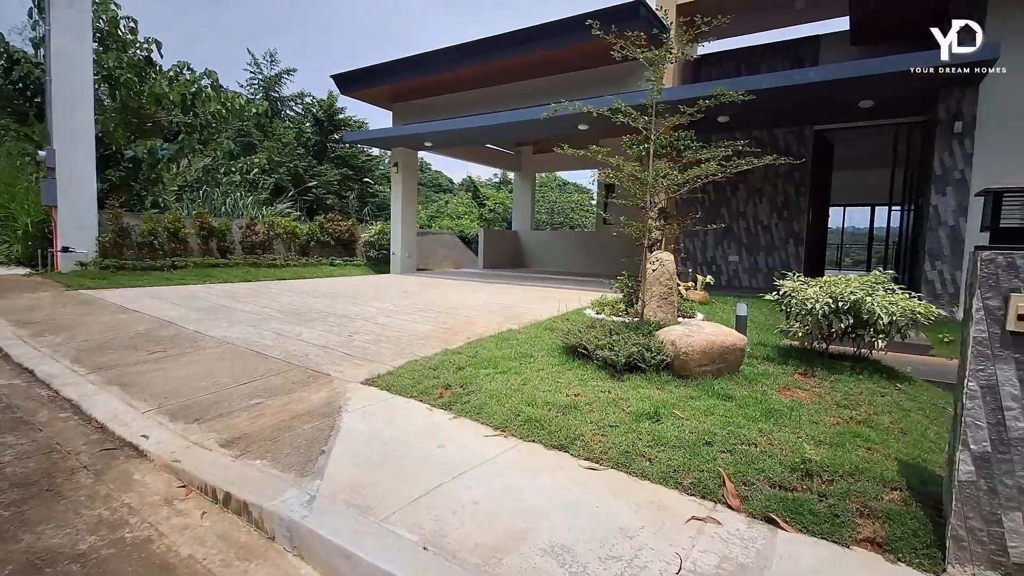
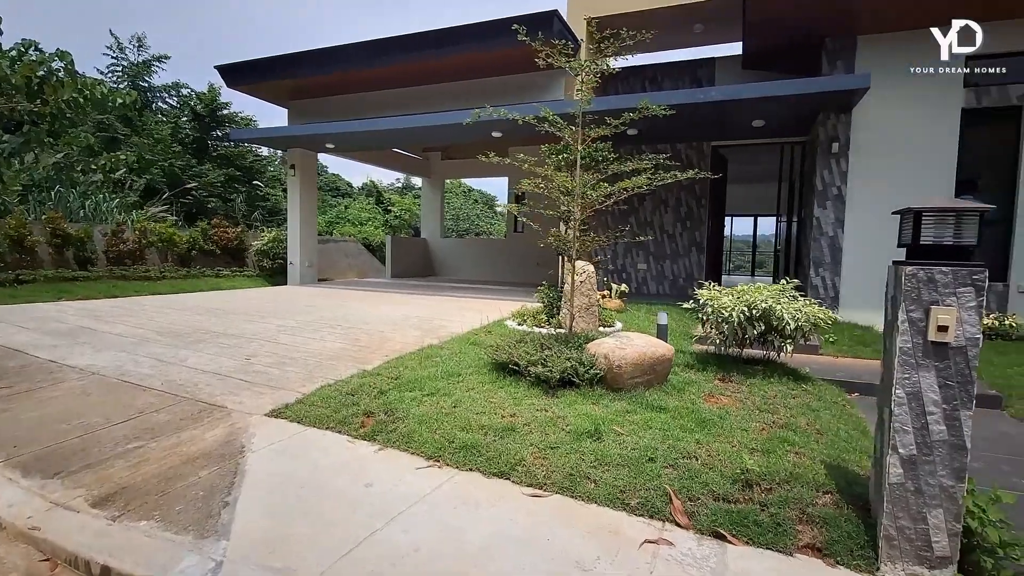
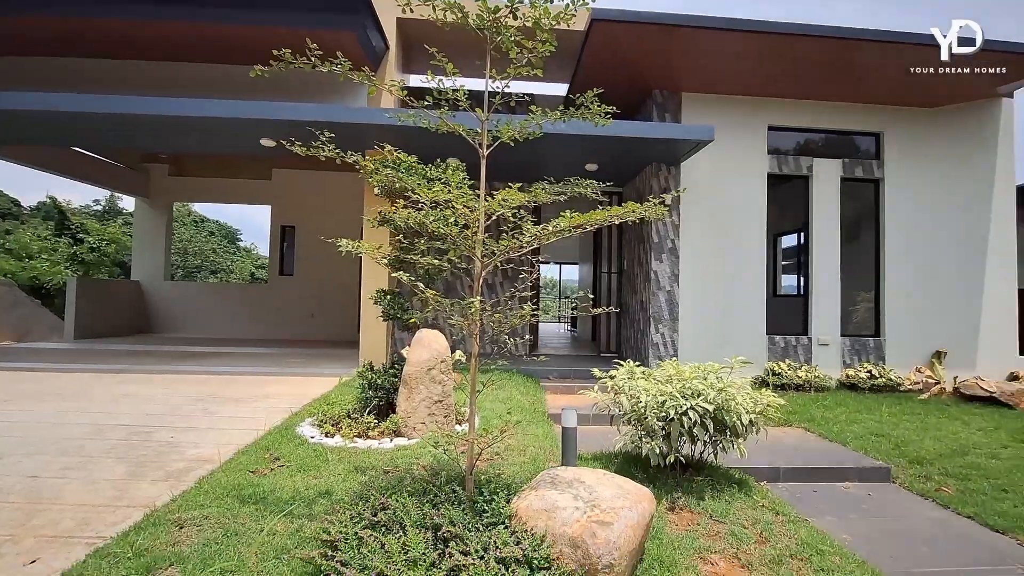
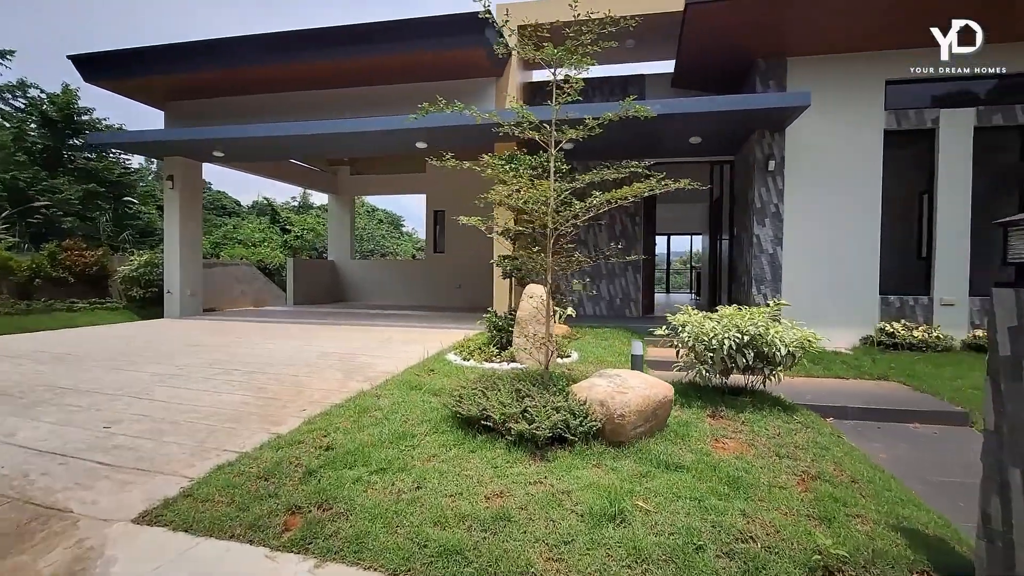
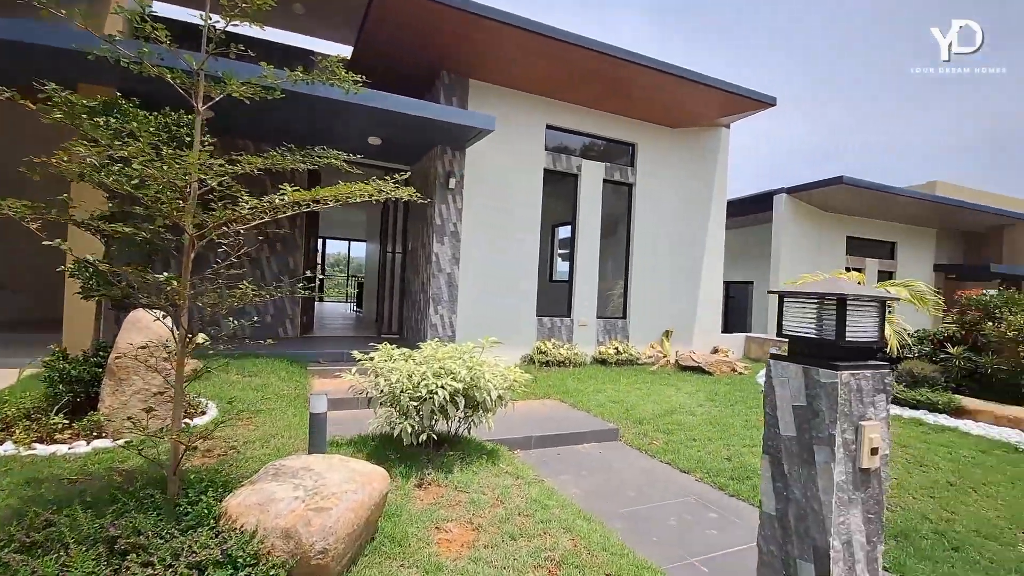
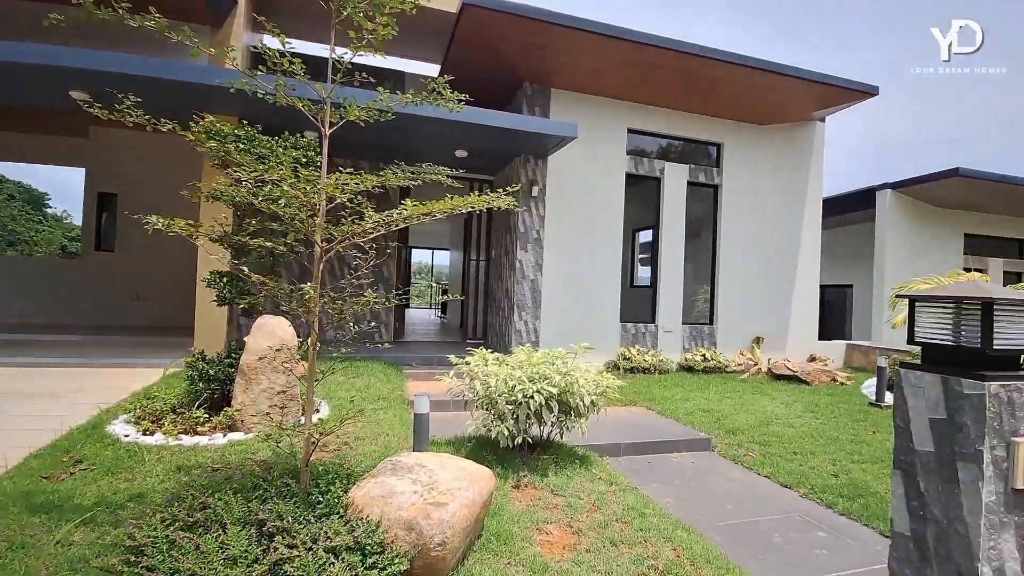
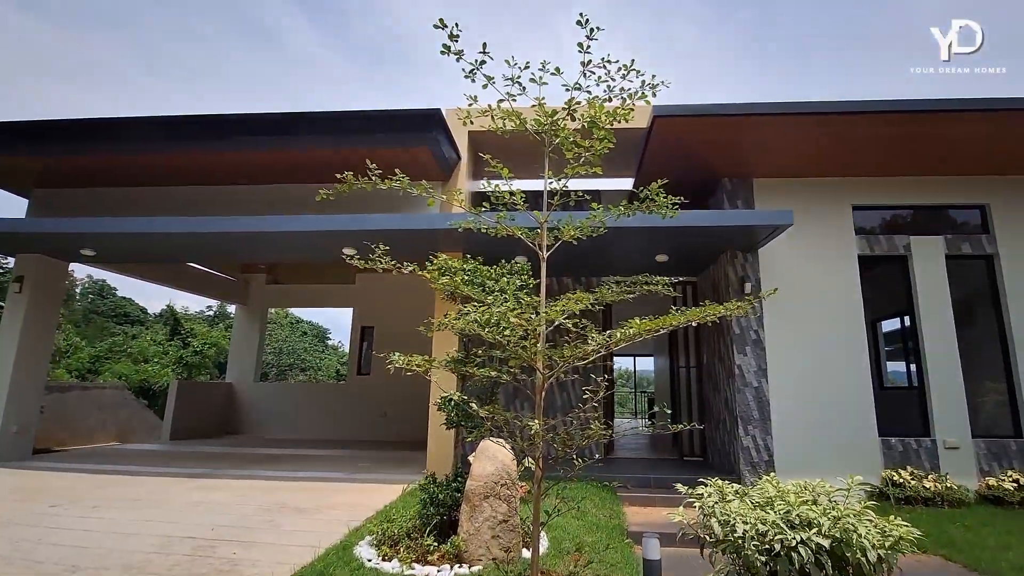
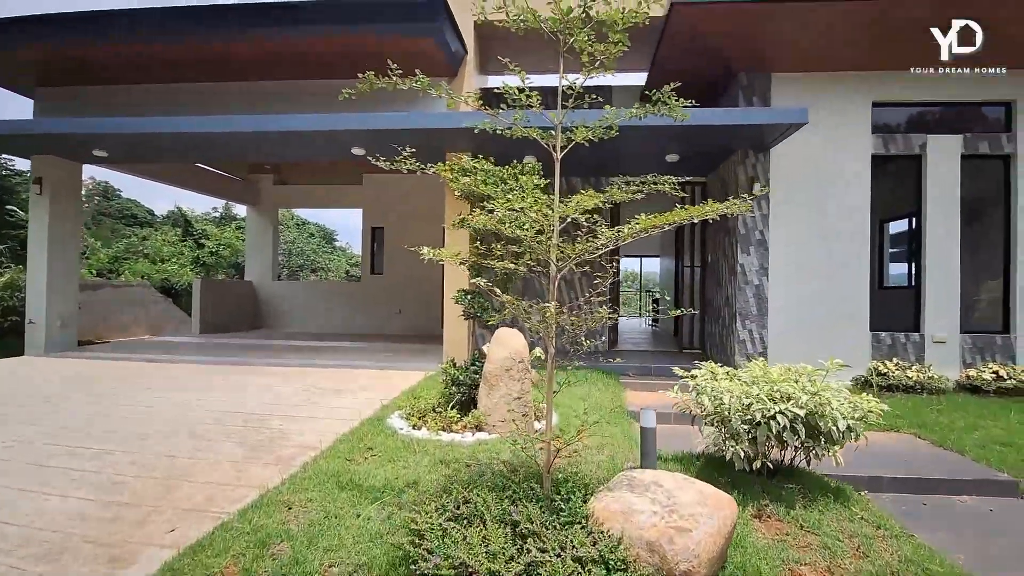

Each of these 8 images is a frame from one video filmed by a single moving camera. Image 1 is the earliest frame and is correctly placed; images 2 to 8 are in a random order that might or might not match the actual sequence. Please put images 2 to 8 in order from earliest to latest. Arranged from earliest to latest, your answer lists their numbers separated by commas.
2, 4, 8, 7, 3, 6, 5
